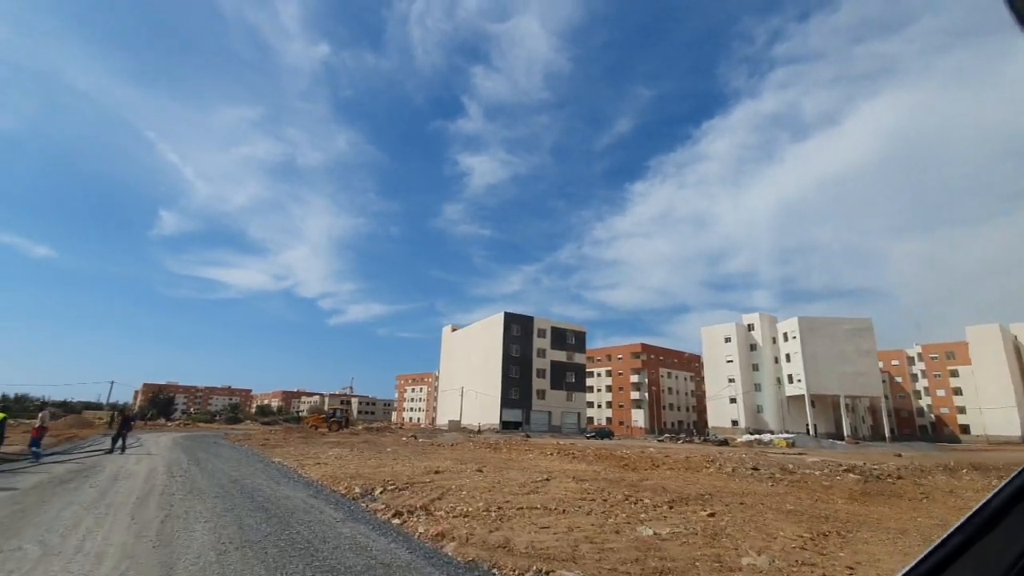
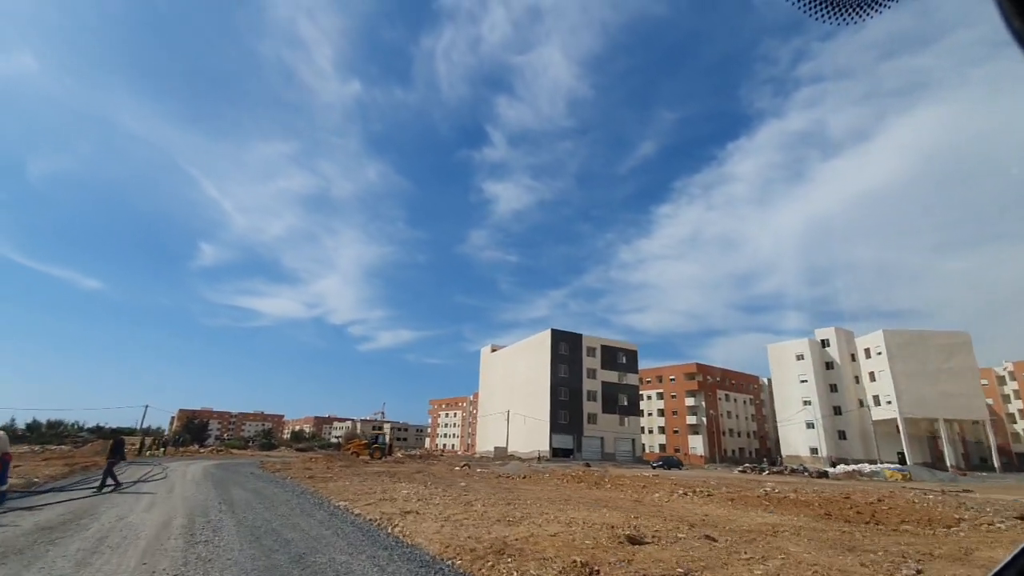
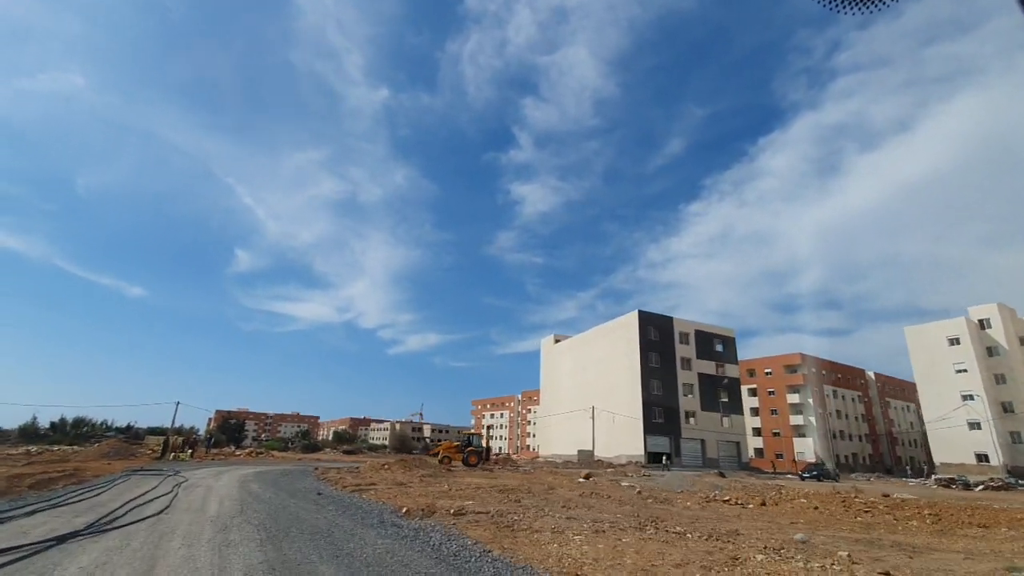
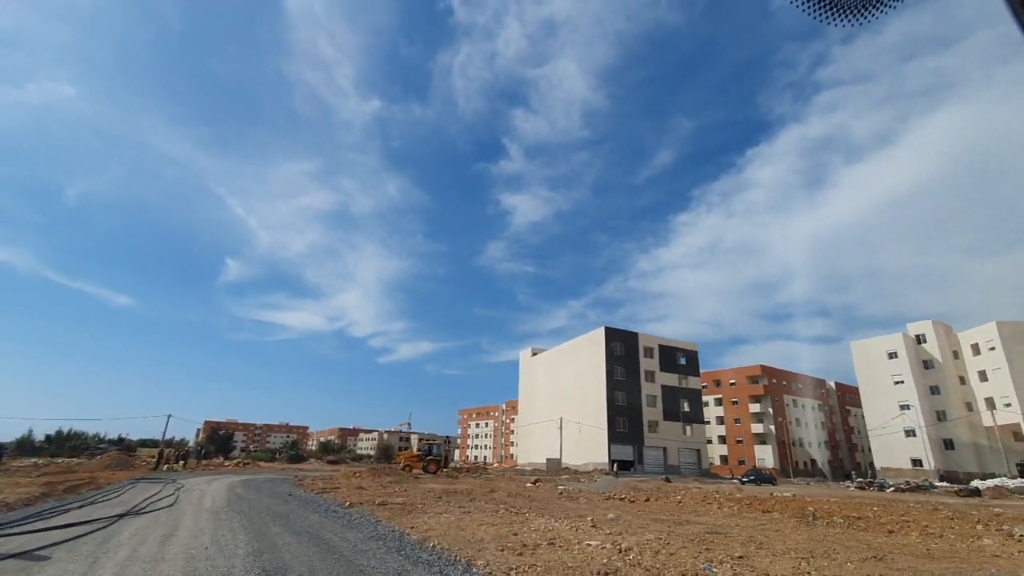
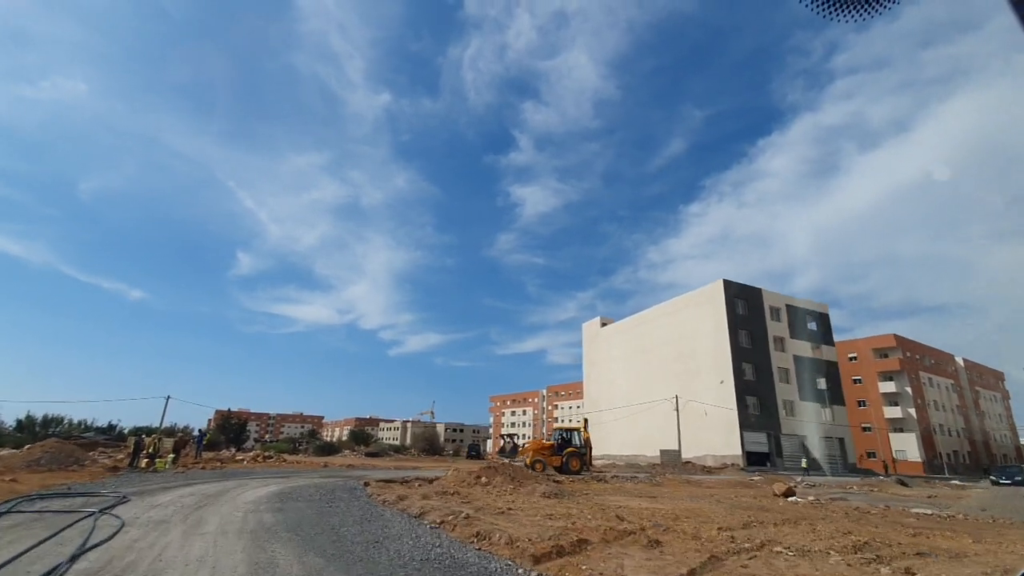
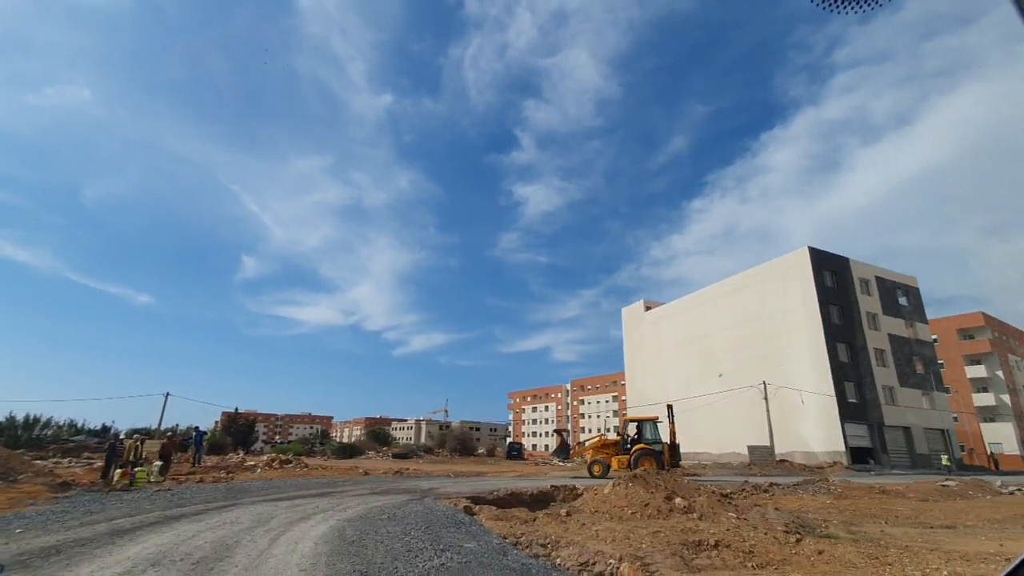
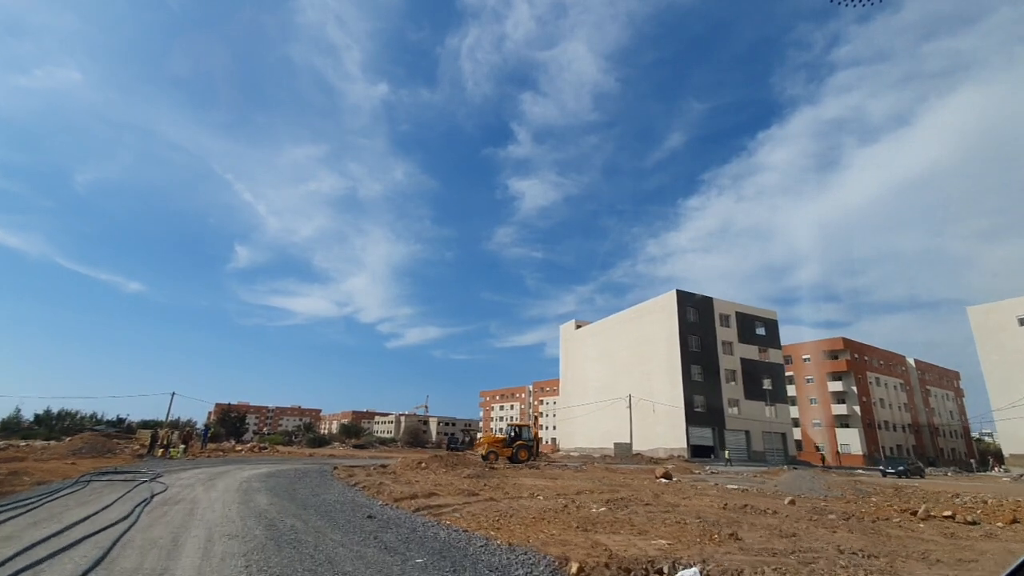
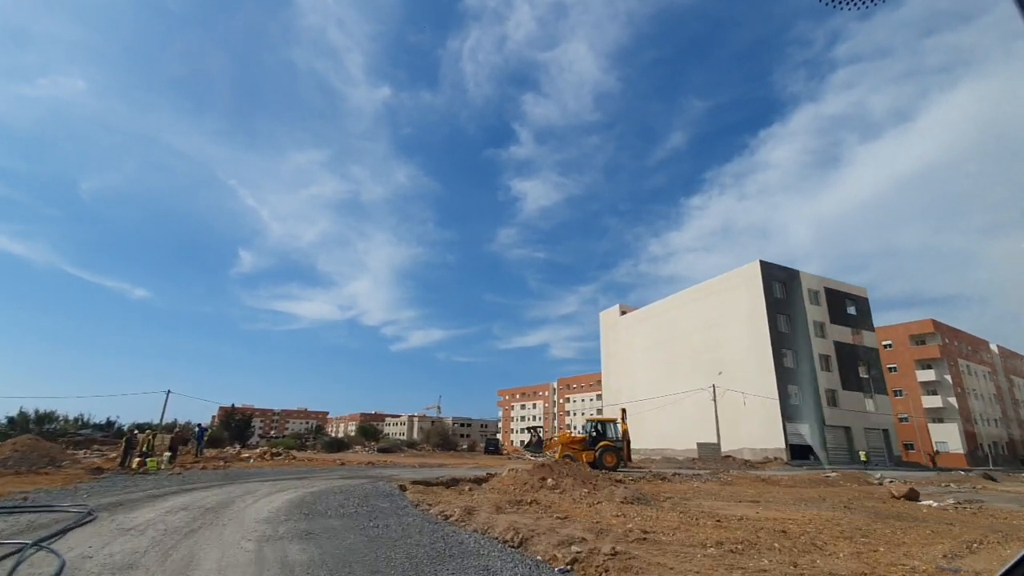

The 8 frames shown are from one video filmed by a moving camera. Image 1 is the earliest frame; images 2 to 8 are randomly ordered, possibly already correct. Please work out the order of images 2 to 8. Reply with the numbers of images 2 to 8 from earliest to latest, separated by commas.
2, 4, 3, 7, 5, 8, 6
